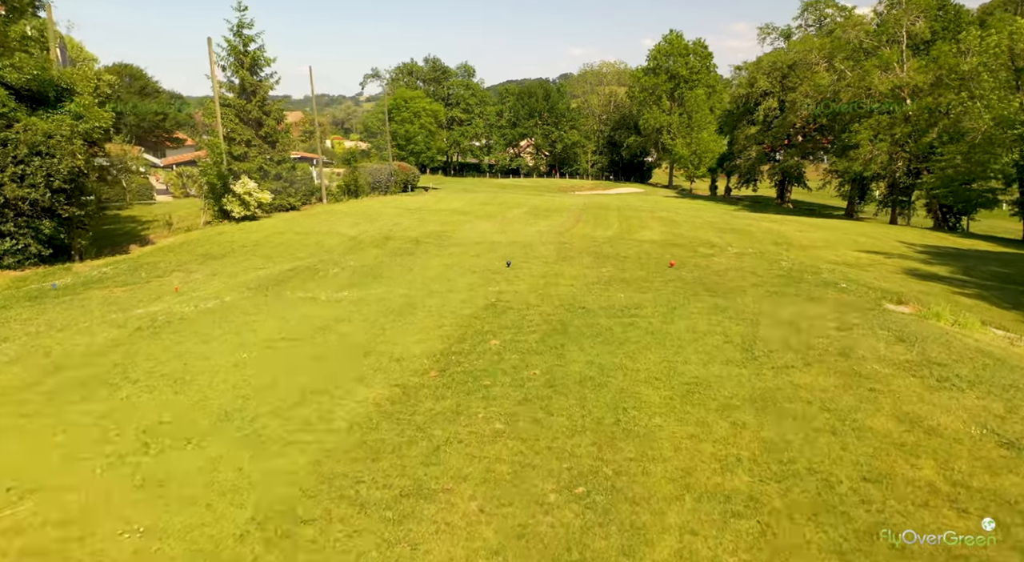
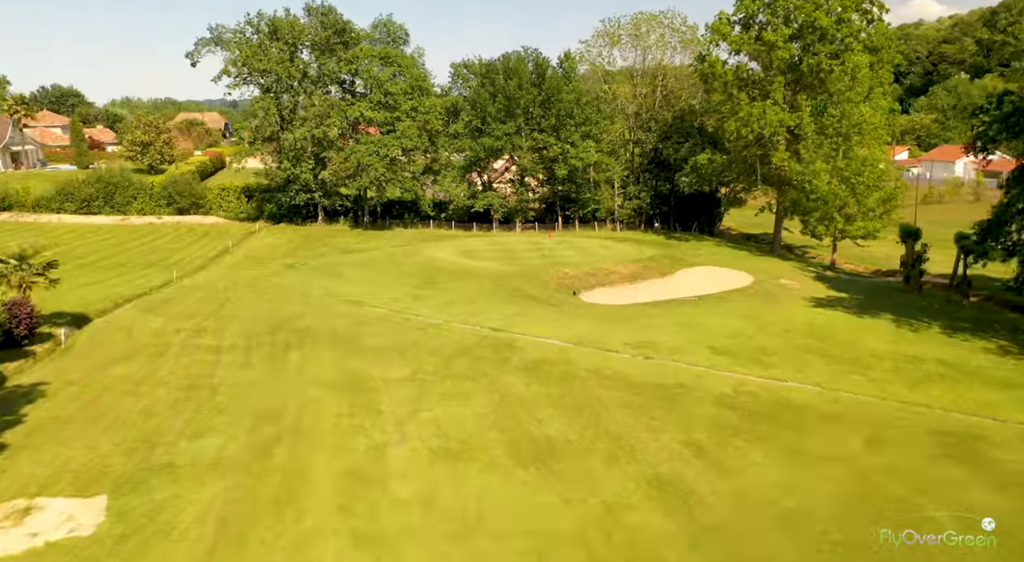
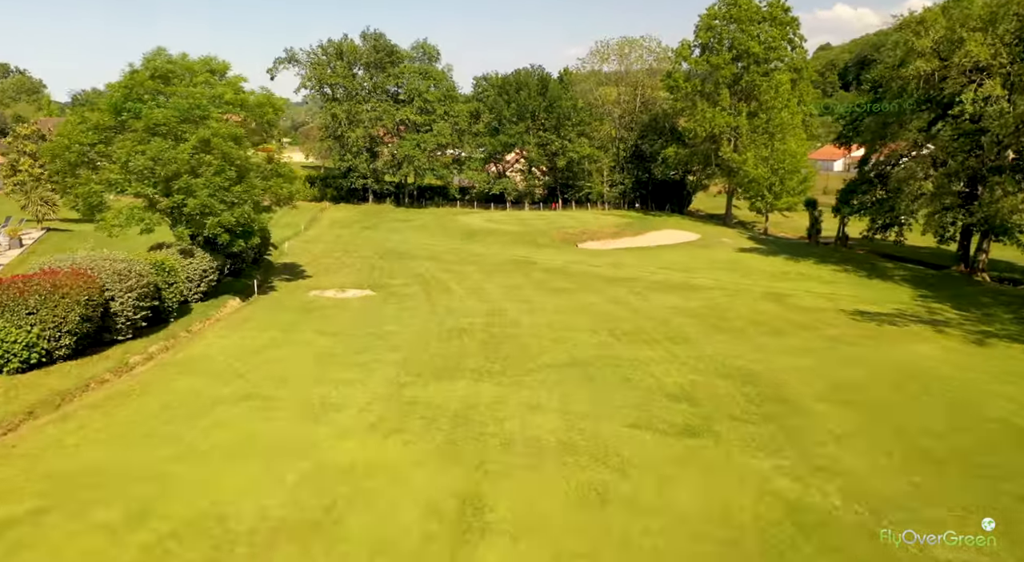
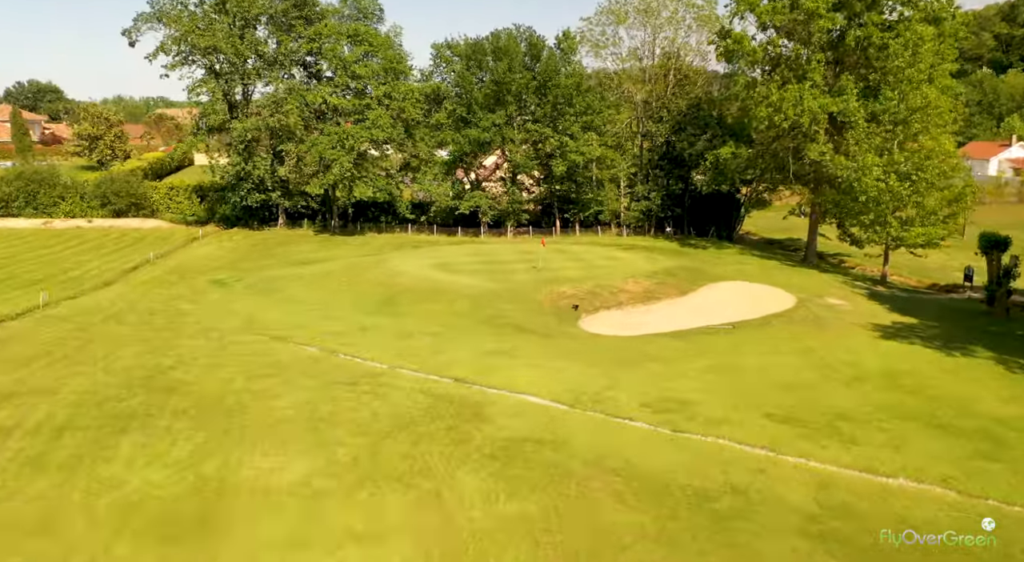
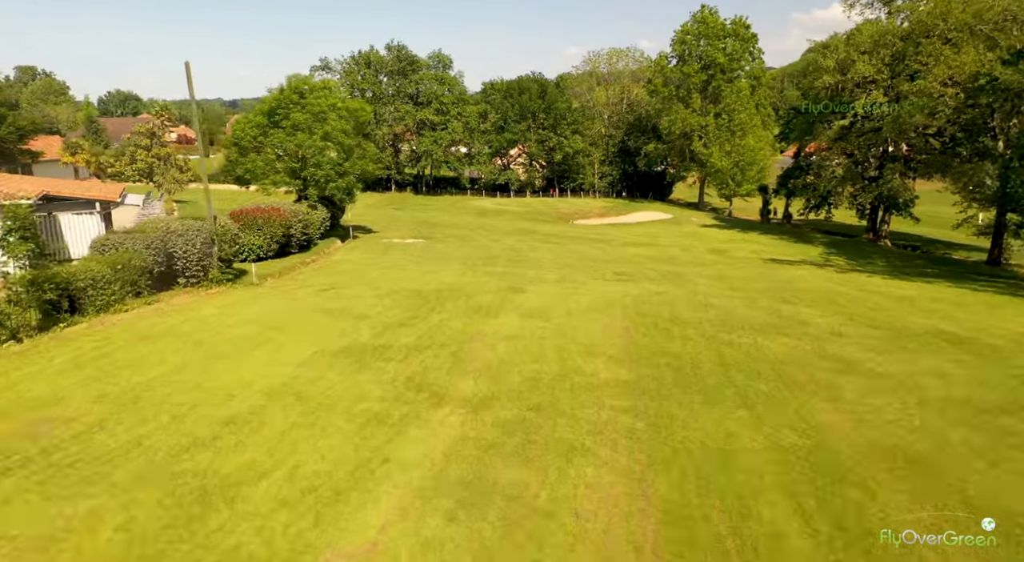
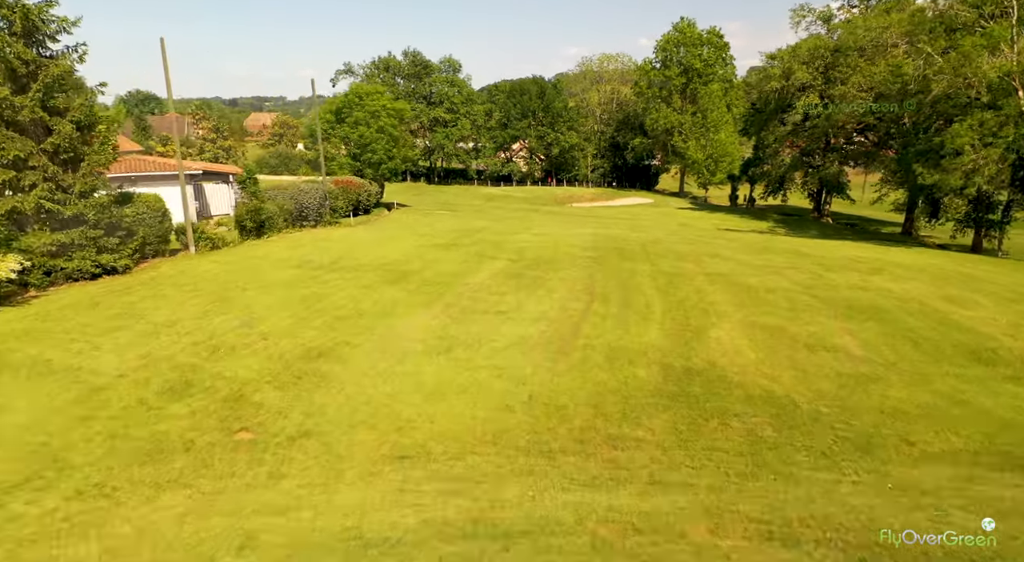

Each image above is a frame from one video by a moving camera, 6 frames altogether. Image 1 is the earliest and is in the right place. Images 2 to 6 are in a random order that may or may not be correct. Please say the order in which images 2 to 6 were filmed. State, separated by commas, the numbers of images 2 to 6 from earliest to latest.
6, 5, 3, 2, 4
